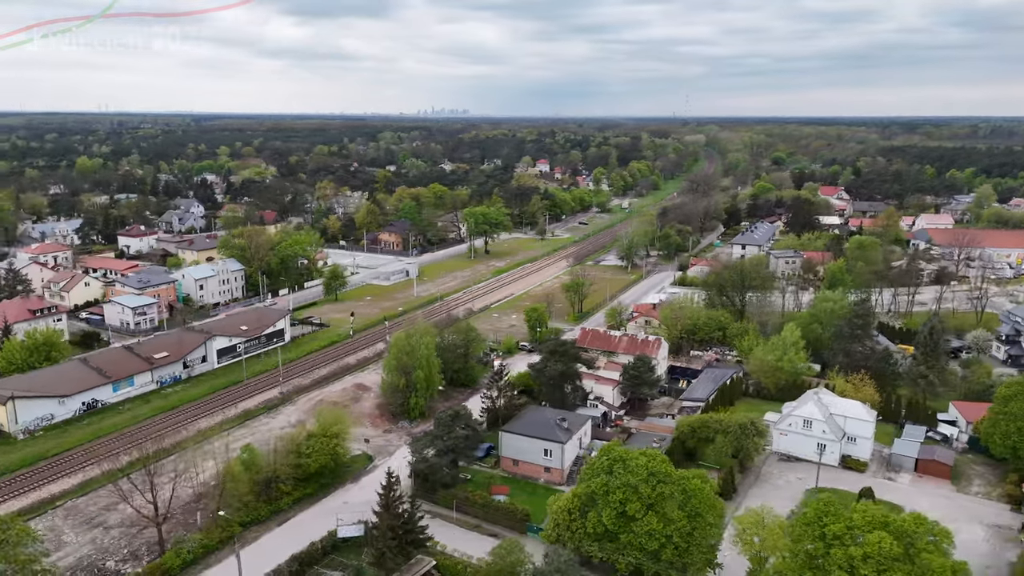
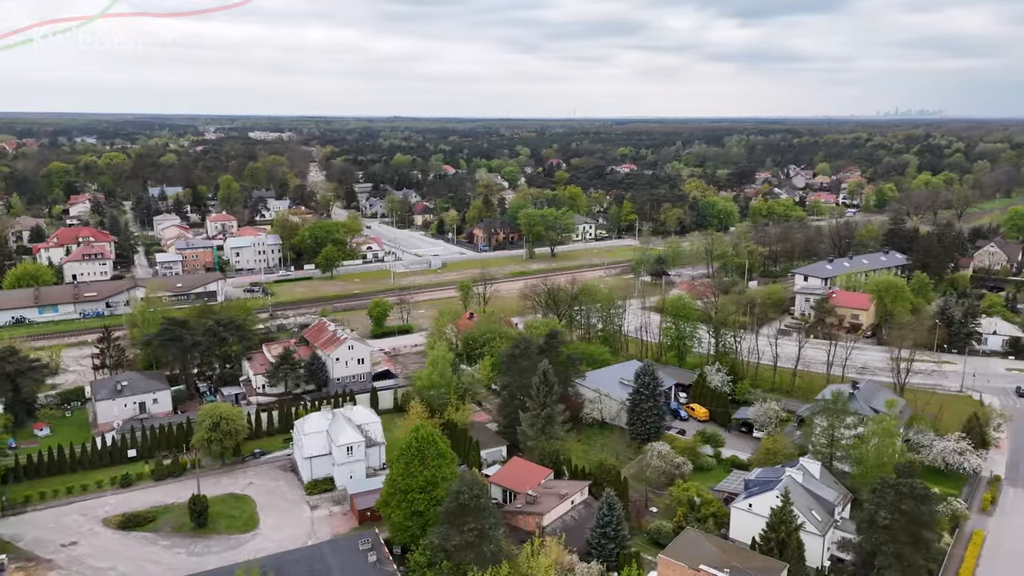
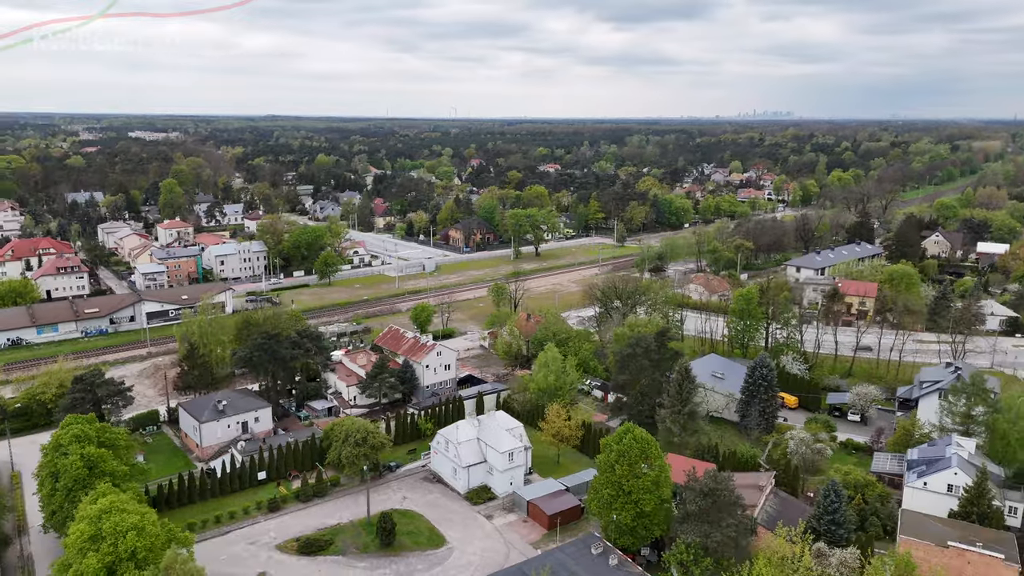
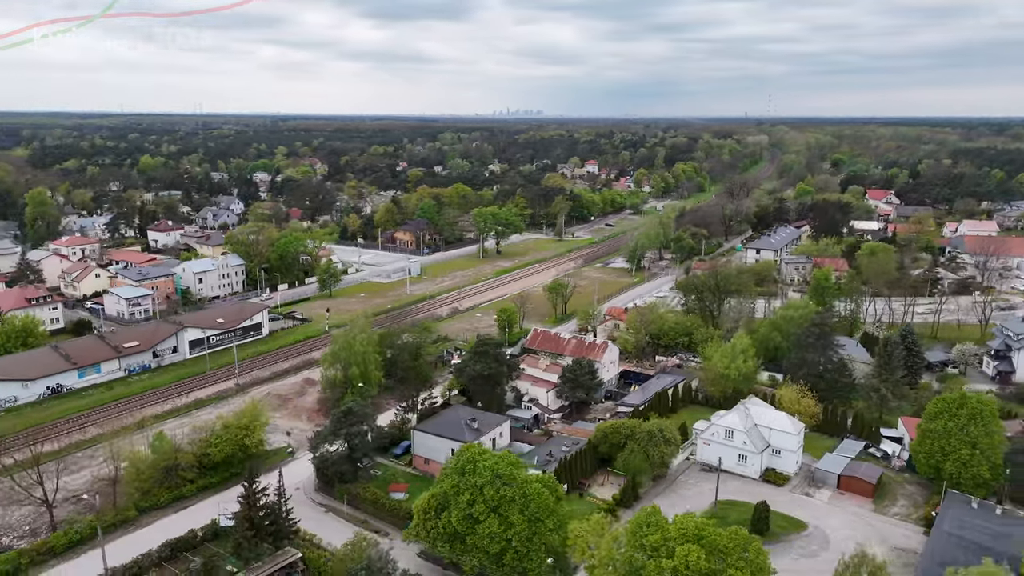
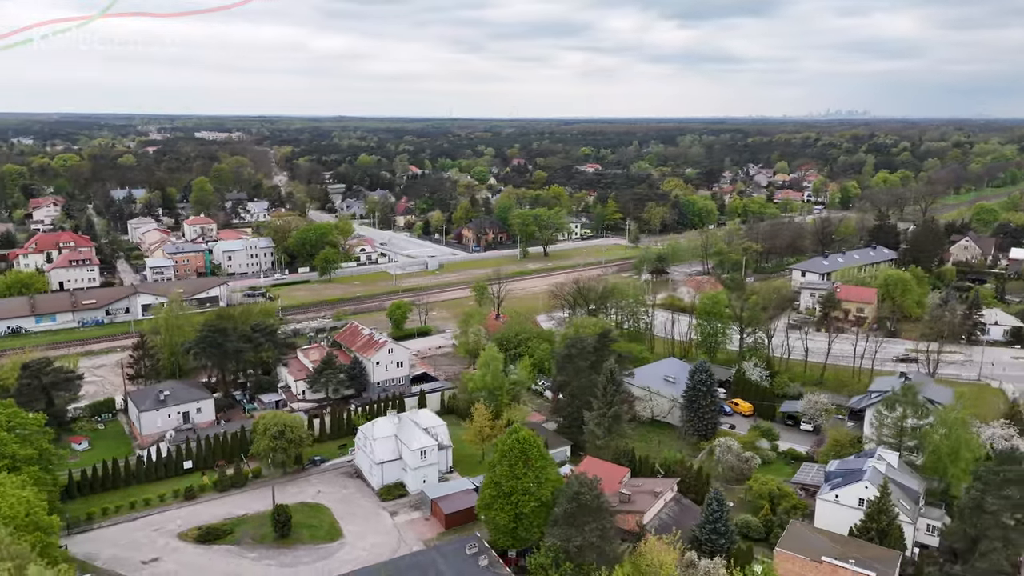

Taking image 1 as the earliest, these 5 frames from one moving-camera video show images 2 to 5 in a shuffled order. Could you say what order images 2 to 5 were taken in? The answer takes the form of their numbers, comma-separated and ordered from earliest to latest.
4, 3, 5, 2
